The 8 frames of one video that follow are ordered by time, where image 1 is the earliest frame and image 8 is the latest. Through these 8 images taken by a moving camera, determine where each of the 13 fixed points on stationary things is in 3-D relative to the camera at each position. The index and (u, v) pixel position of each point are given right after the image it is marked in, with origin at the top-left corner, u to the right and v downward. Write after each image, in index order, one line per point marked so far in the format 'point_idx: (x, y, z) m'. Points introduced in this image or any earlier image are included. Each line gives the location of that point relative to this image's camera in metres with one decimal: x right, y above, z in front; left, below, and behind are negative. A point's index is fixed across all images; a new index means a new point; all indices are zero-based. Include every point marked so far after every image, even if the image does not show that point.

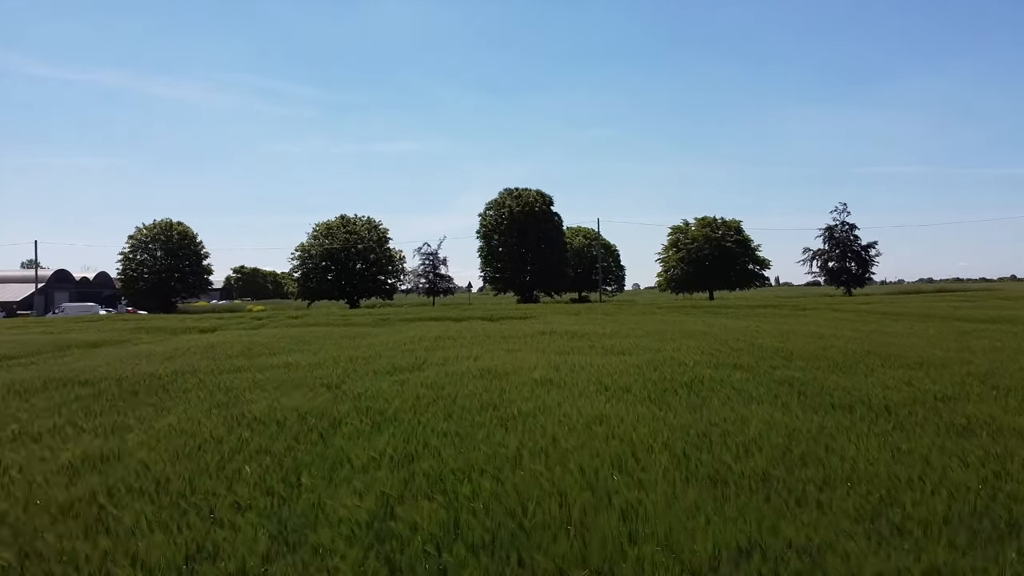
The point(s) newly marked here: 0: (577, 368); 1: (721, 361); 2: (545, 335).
0: (+0.7, -0.9, +9.2) m
1: (+2.6, -0.9, +10.0) m
2: (+0.7, -0.9, +16.2) m
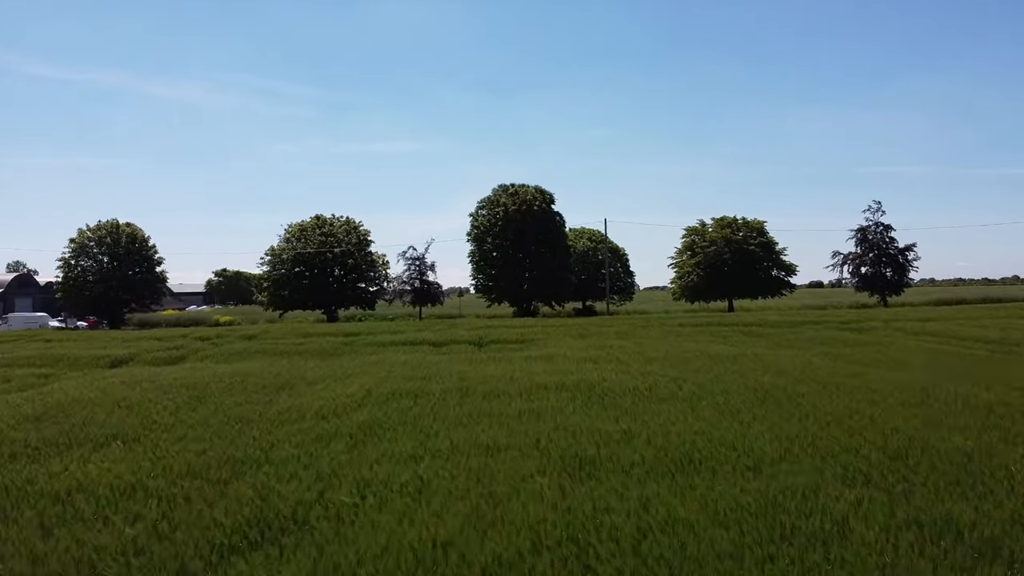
0: (+0.6, -1.4, +4.0) m
1: (+2.4, -1.4, +4.9) m
2: (+0.5, -1.4, +11.1) m
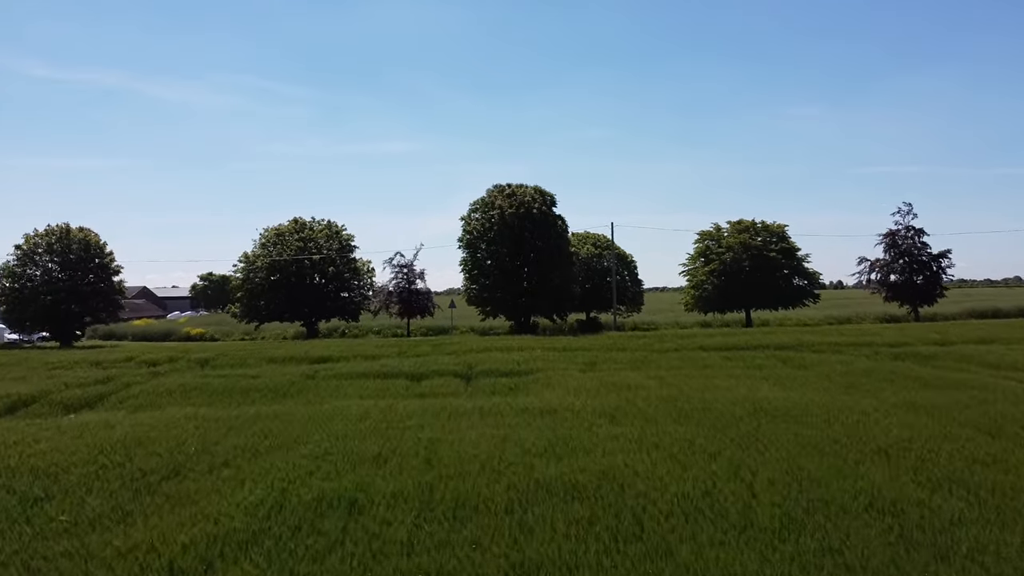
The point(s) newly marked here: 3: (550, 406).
0: (+0.5, -1.9, +0.3) m
1: (+2.3, -1.9, +1.2) m
2: (+0.4, -1.9, +7.3) m
3: (+0.6, -1.9, +12.7) m
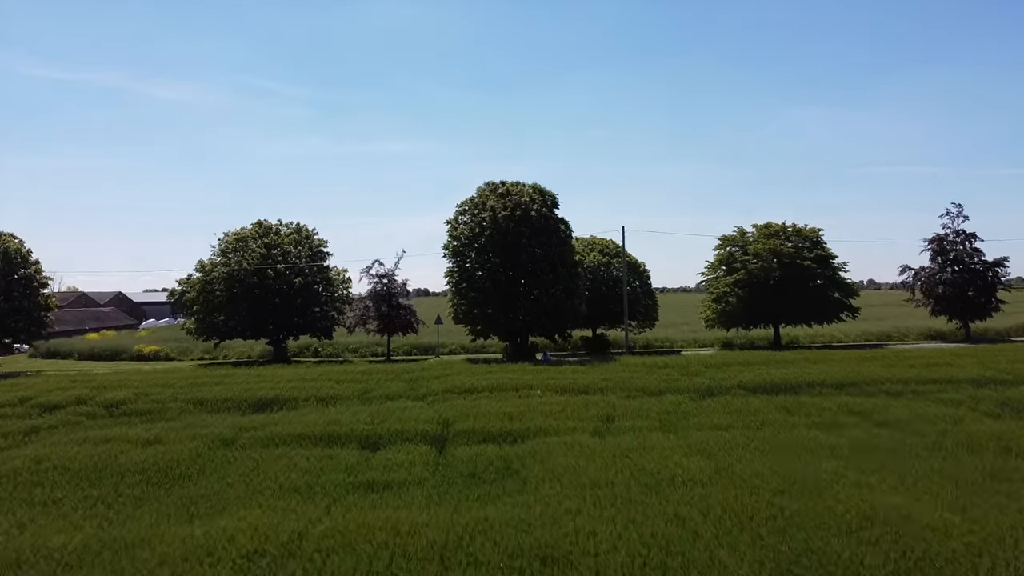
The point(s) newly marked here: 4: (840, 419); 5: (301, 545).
0: (+0.3, -2.4, -4.6) m
1: (+2.2, -2.4, -3.8) m
2: (+0.2, -2.4, +2.4) m
3: (+0.4, -2.4, +7.8) m
4: (+6.0, -2.4, +14.6) m
5: (-2.1, -2.5, +8.0) m
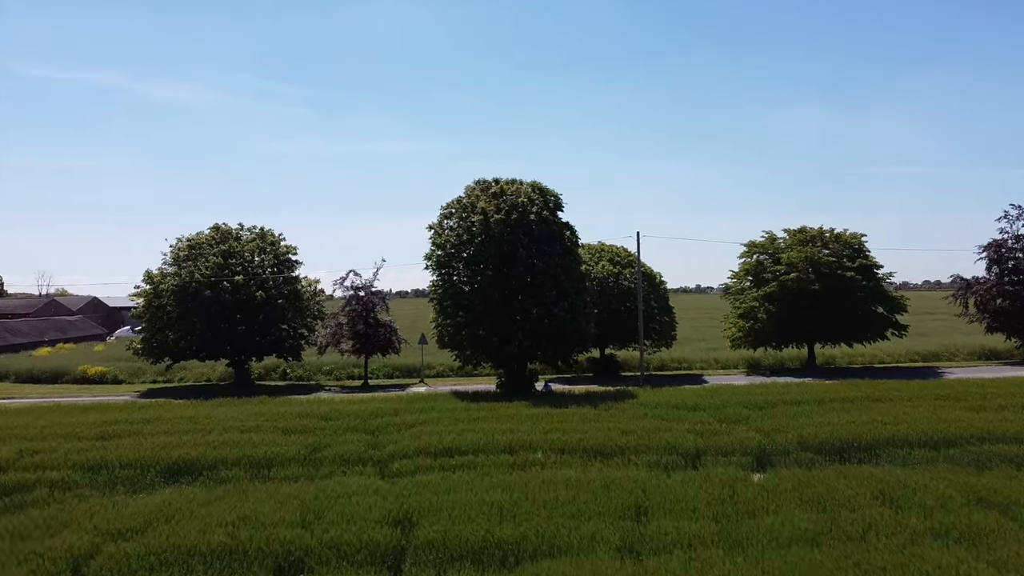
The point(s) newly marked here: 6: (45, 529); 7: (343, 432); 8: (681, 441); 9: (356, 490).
0: (+0.2, -3.0, -9.1) m
1: (+2.0, -3.0, -8.3) m
2: (+0.1, -3.0, -2.1) m
3: (+0.3, -3.0, +3.2) m
4: (+5.8, -2.9, +10.1) m
5: (-2.2, -3.1, +3.5) m
6: (-6.2, -3.2, +10.7) m
7: (-3.6, -3.0, +17.0) m
8: (+3.2, -2.9, +15.3) m
9: (-2.3, -3.0, +12.1) m
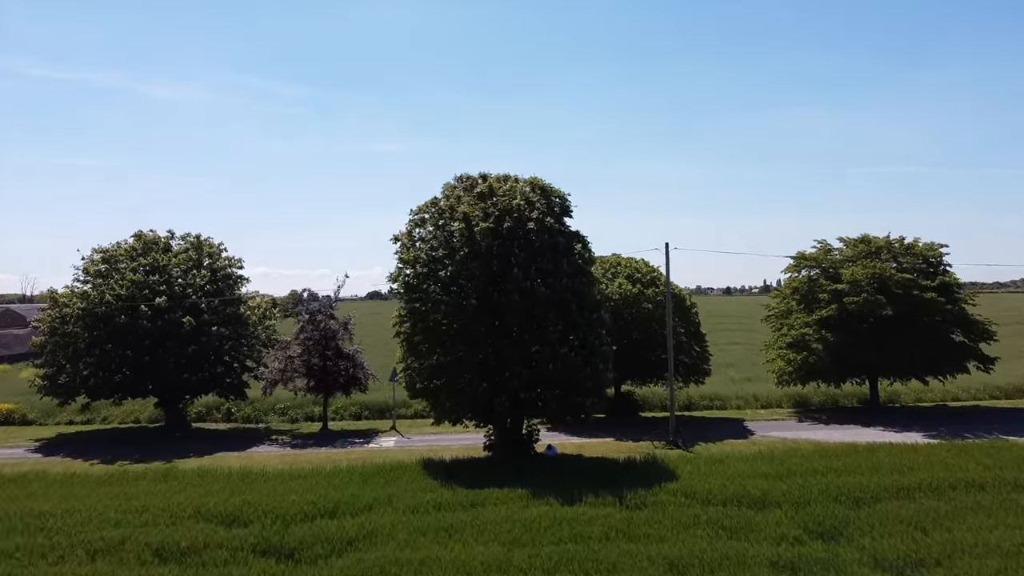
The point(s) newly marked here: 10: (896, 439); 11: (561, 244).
0: (+0.1, -3.7, -14.9) m
1: (+1.9, -3.7, -14.0) m
2: (0.0, -3.7, -7.9) m
3: (+0.2, -3.7, -2.5) m
4: (+5.7, -3.6, +4.3) m
5: (-2.3, -3.8, -2.3) m
6: (-6.3, -3.9, +5.0) m
7: (-3.8, -3.7, +11.2) m
8: (+3.0, -3.6, +9.5) m
9: (-2.5, -3.7, +6.3) m
10: (+9.5, -3.4, +19.3) m
11: (+1.1, +0.9, +17.7) m
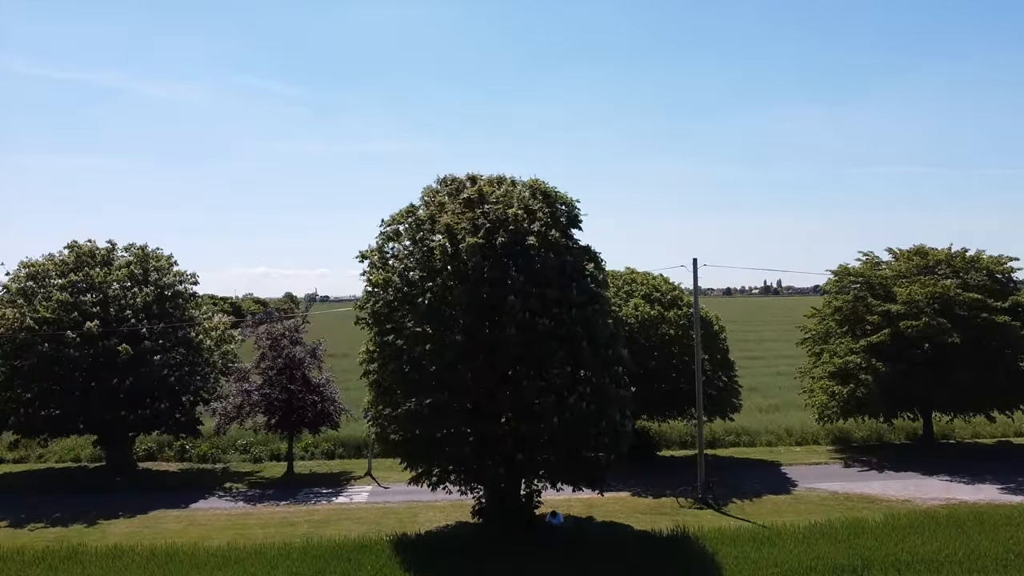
0: (0.0, -4.2, -18.4) m
1: (+1.9, -4.2, -17.5) m
2: (-0.1, -4.2, -11.4) m
3: (+0.1, -4.2, -6.0) m
4: (+5.6, -4.1, +0.8) m
5: (-2.4, -4.3, -5.8) m
6: (-6.4, -4.4, +1.5) m
7: (-3.8, -4.2, +7.7) m
8: (+3.0, -4.1, +6.1) m
9: (-2.6, -4.2, +2.8) m
10: (+9.4, -4.0, +15.9) m
11: (+1.0, +0.4, +14.2) m
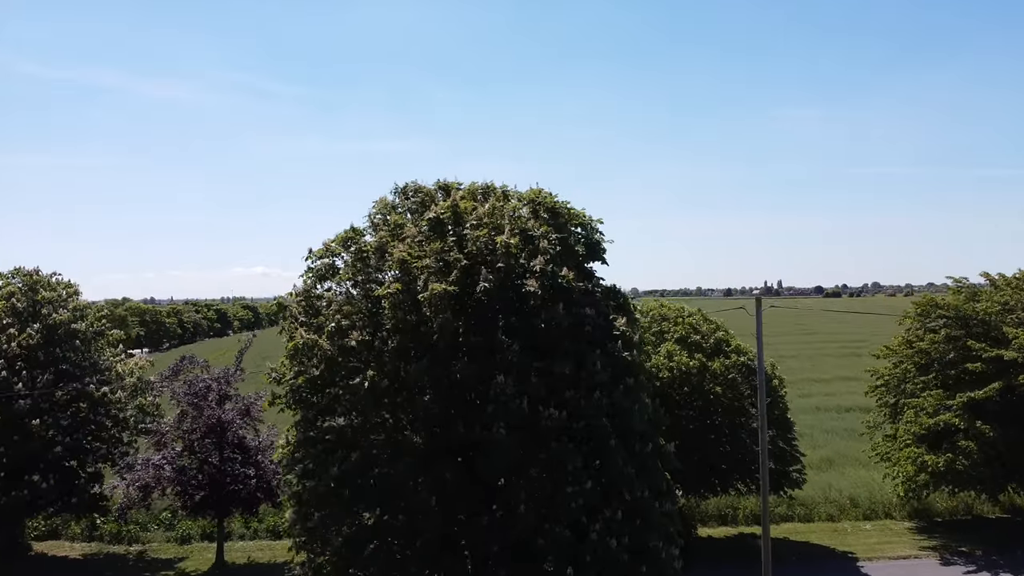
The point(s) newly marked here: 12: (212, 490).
0: (-0.1, -5.0, -23.1) m
1: (+1.8, -5.0, -22.2) m
2: (-0.2, -5.0, -16.1) m
3: (0.0, -5.0, -10.7) m
4: (+5.5, -4.9, -3.9) m
5: (-2.5, -5.1, -10.5) m
6: (-6.5, -5.2, -3.2) m
7: (-3.9, -5.0, +3.0) m
8: (+2.9, -4.9, +1.4) m
9: (-2.7, -5.0, -1.9) m
10: (+9.3, -4.7, +11.2) m
11: (+0.9, -0.3, +9.5) m
12: (-5.9, -3.9, +15.7) m
